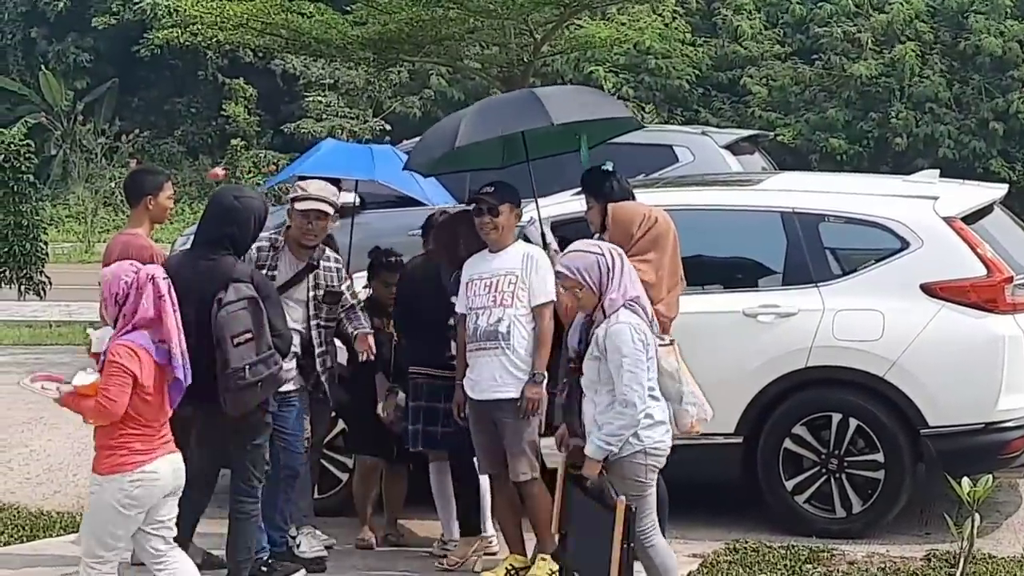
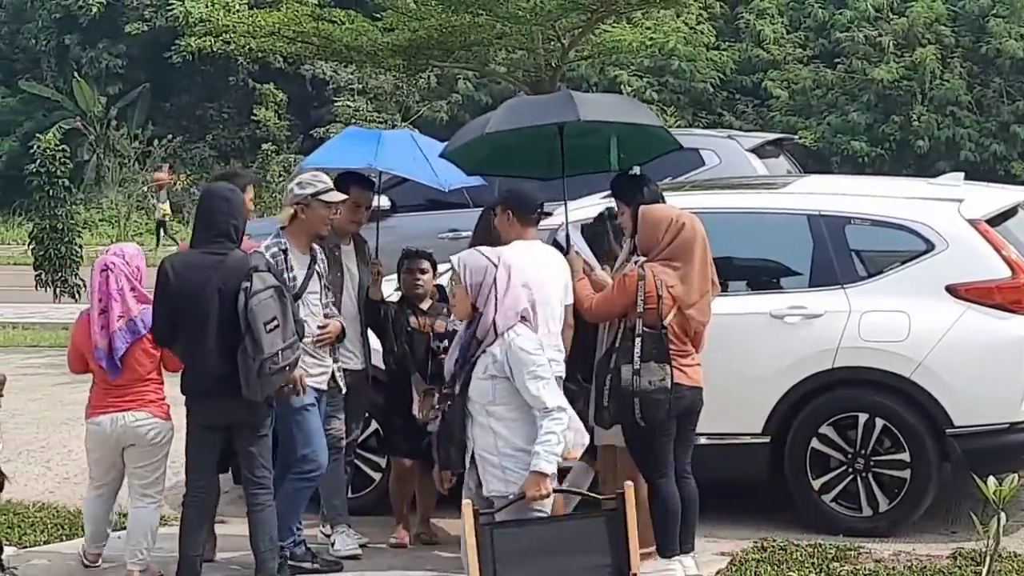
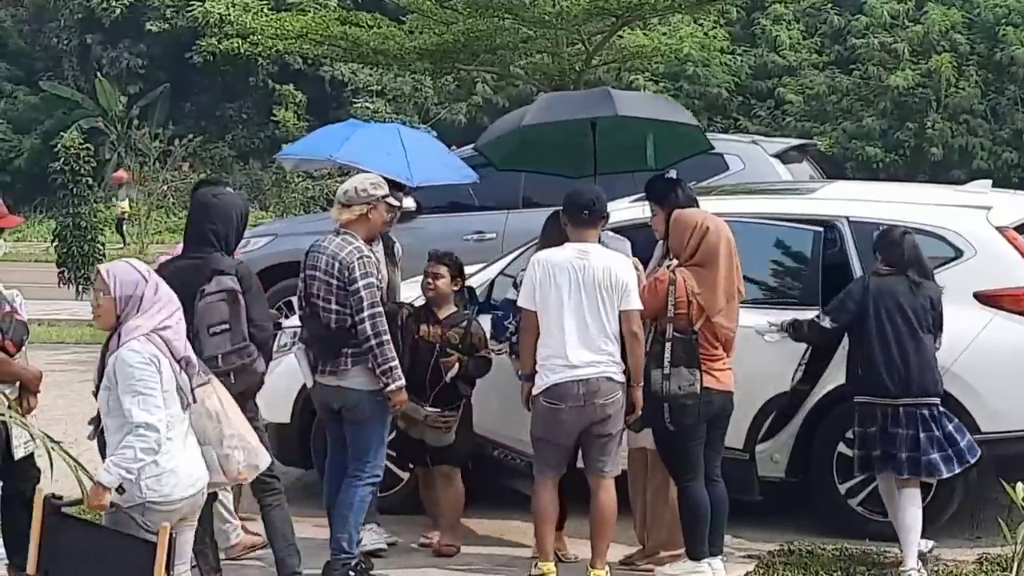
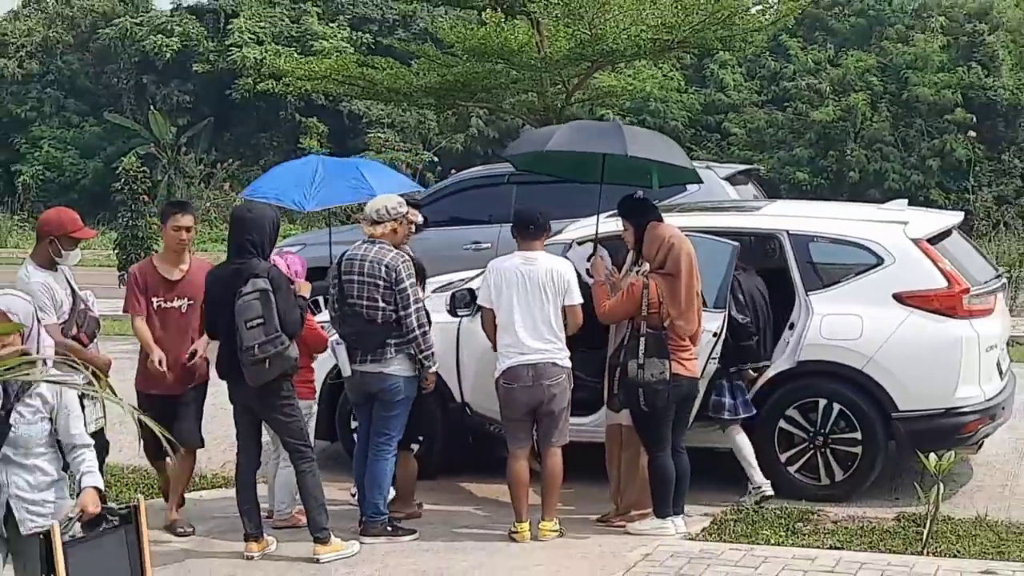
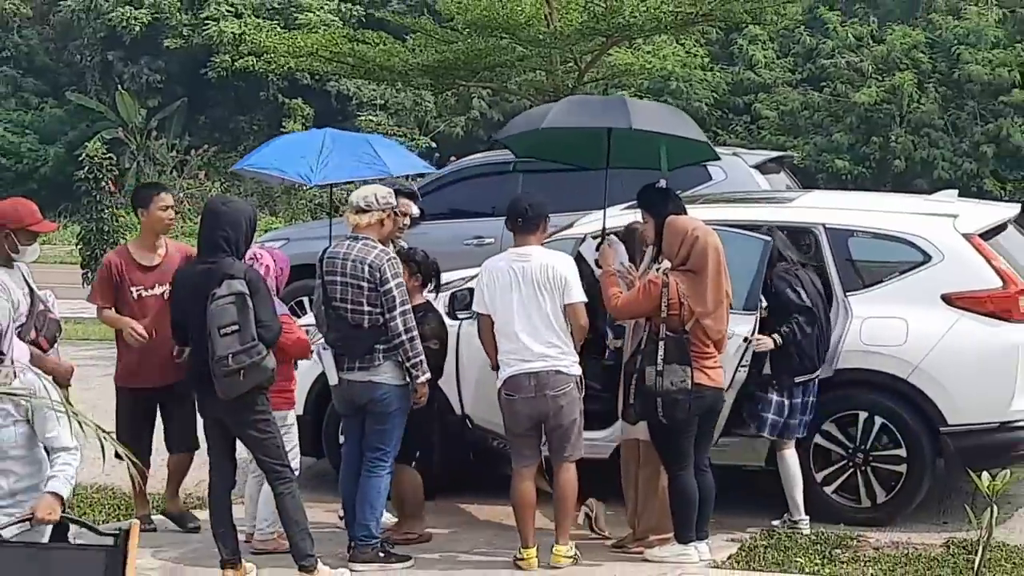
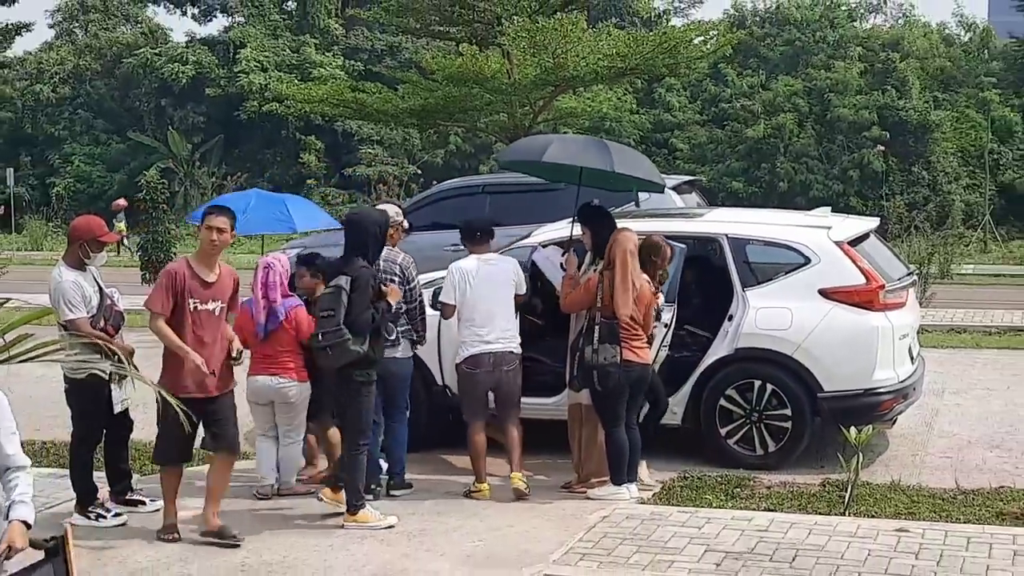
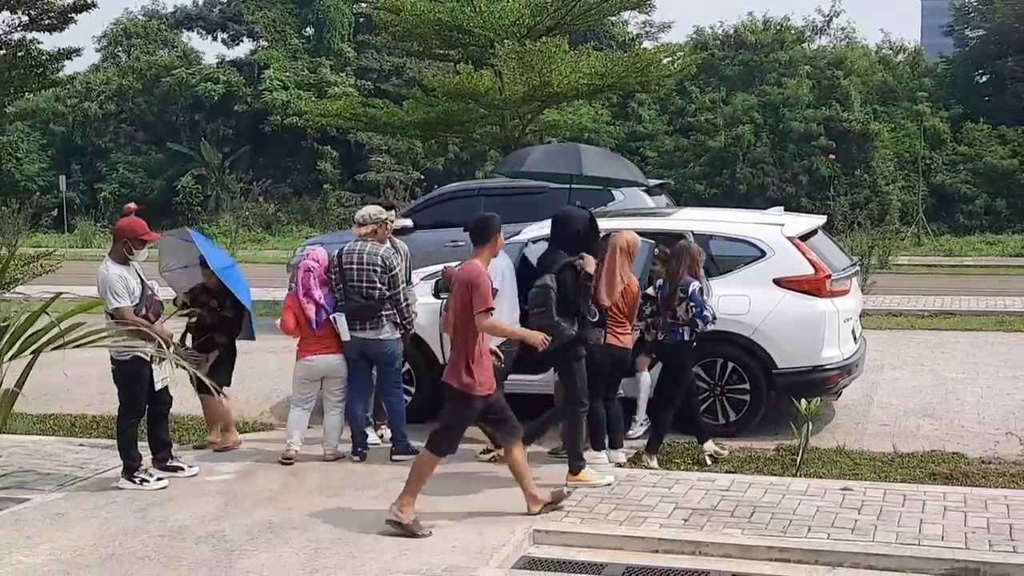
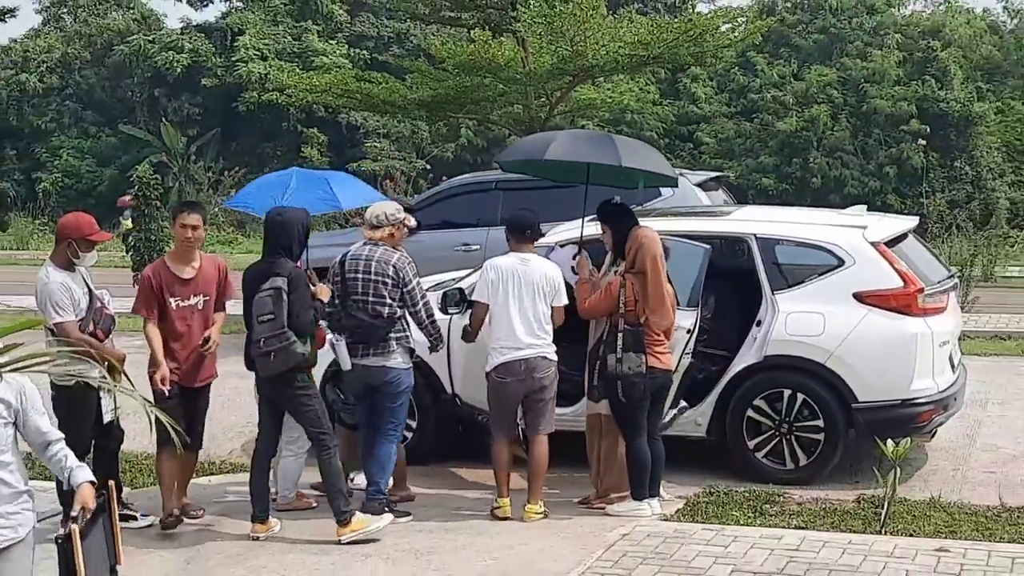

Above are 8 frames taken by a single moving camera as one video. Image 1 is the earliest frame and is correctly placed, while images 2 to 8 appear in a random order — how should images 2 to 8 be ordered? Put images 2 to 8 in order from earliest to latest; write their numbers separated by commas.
2, 3, 5, 4, 8, 6, 7
